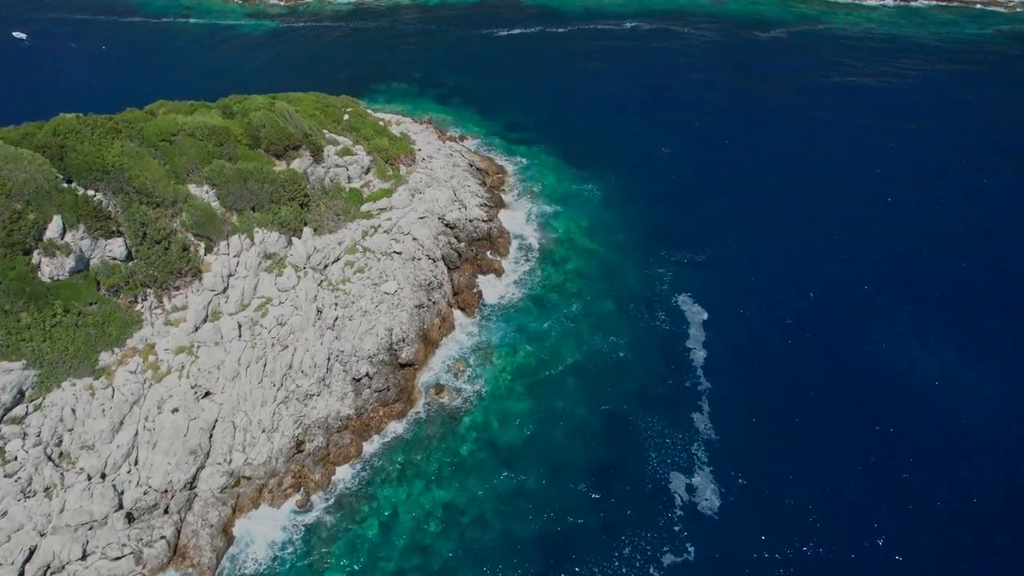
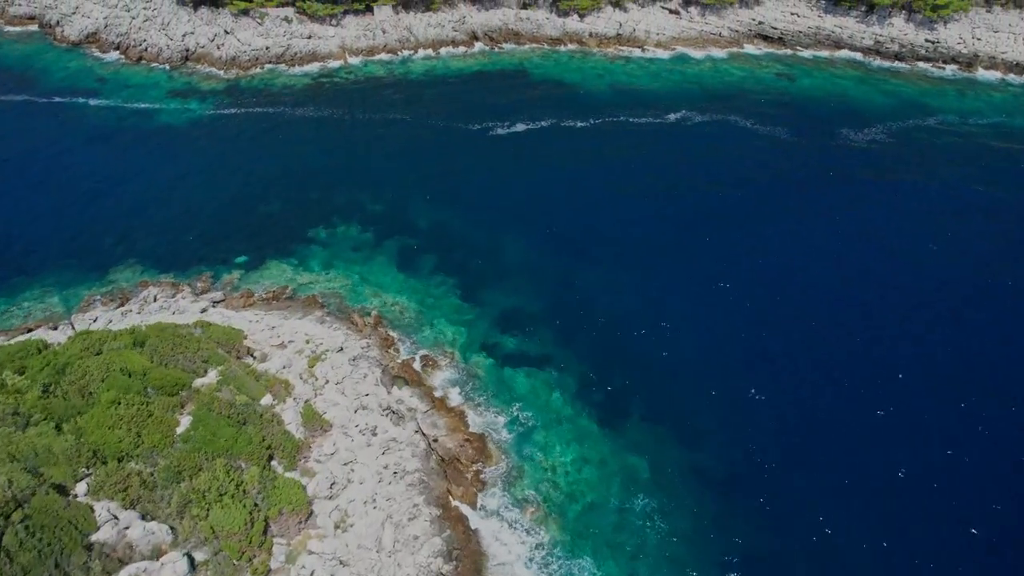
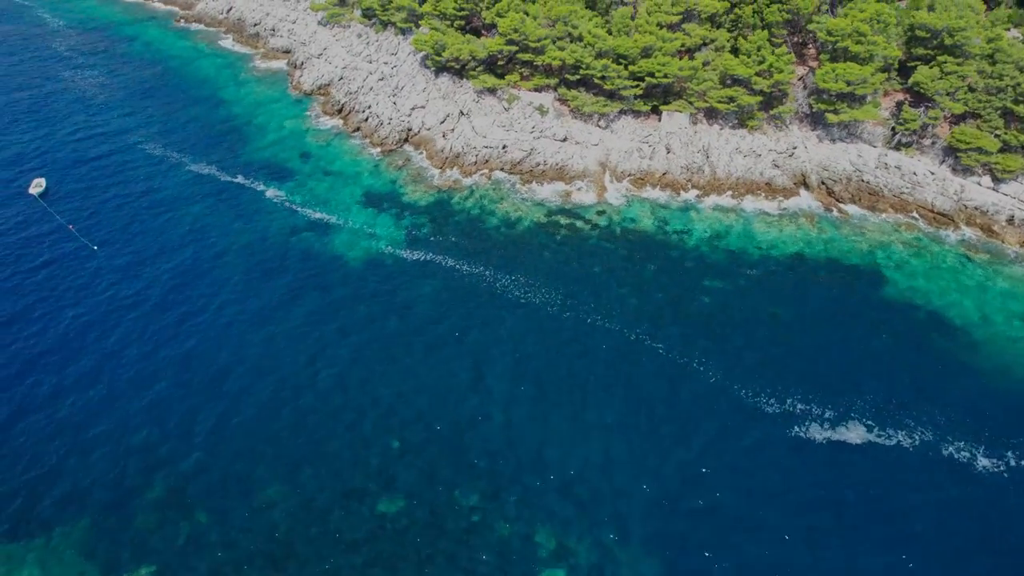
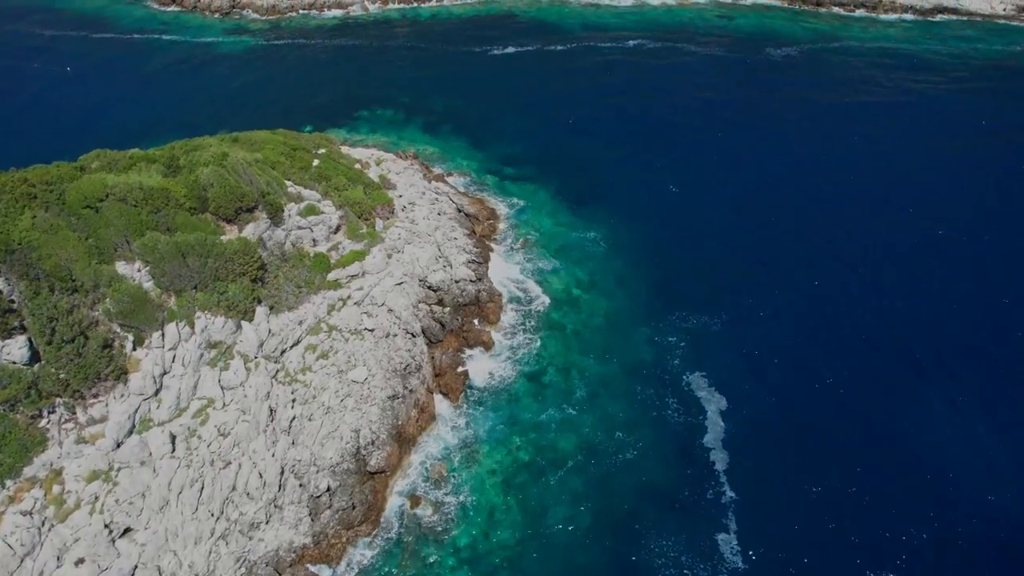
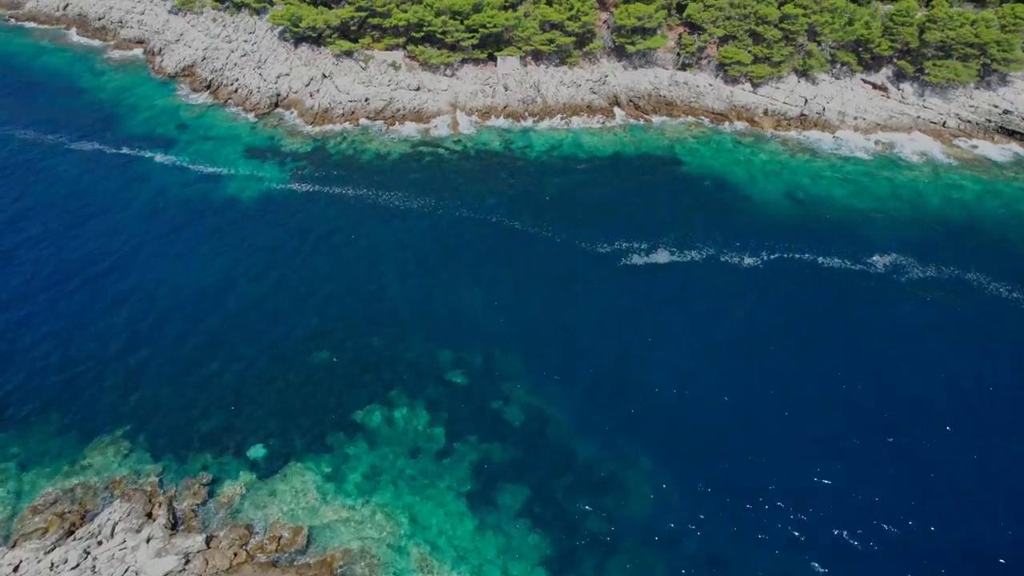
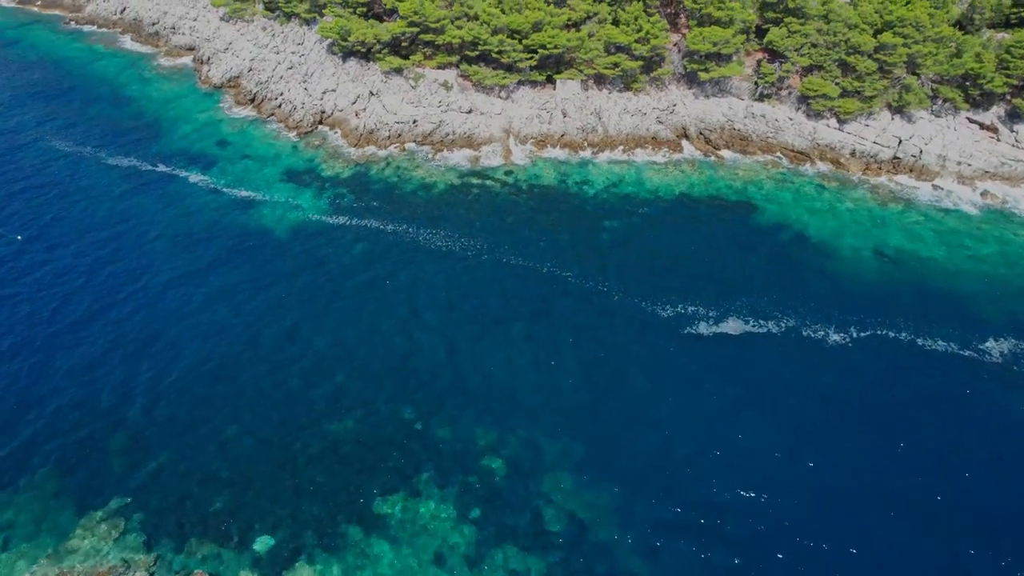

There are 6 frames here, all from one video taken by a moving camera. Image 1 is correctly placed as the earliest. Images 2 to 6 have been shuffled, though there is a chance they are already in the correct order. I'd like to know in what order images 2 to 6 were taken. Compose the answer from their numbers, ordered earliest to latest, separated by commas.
4, 2, 5, 6, 3
